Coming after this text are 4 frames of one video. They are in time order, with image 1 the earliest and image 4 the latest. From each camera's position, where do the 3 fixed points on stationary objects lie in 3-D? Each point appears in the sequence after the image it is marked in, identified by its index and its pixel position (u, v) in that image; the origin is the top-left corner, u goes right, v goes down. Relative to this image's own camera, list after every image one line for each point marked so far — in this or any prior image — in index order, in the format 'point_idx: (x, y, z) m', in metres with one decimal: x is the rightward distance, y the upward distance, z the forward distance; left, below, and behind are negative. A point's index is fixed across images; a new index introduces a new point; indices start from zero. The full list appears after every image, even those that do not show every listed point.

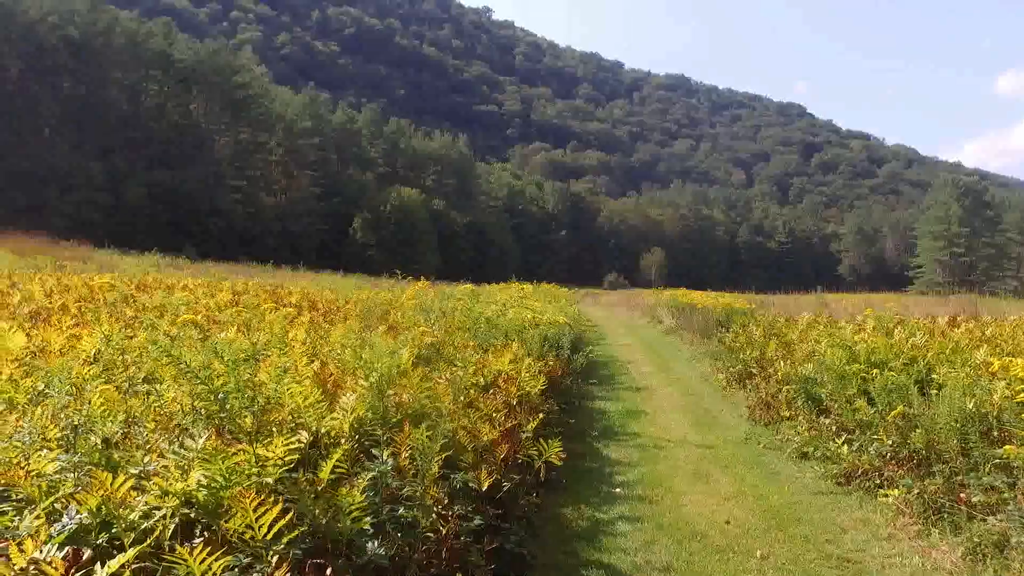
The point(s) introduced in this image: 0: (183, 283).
0: (-5.6, +0.1, +12.1) m
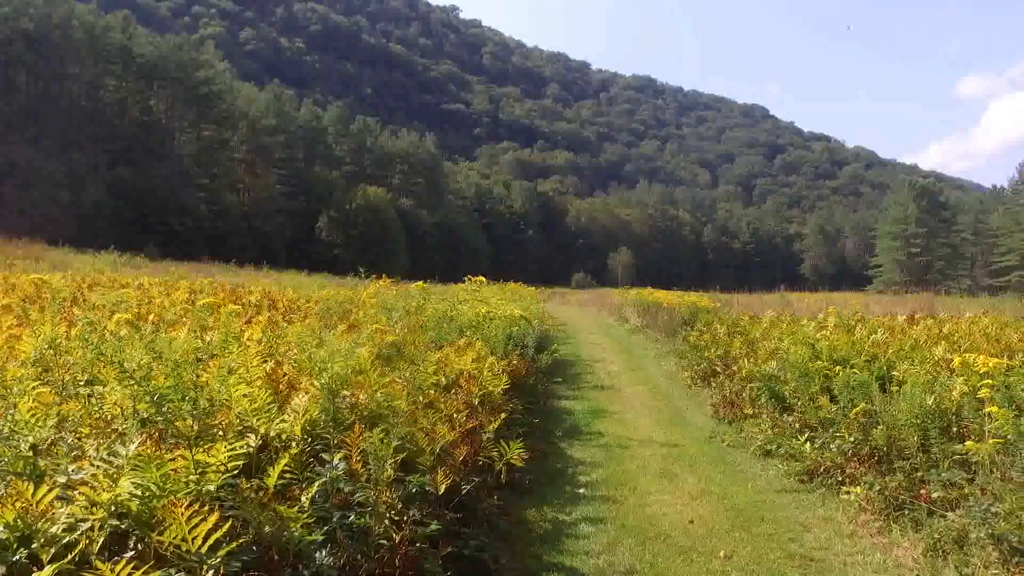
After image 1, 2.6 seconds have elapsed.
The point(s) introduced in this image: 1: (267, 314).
0: (-6.1, +0.1, +11.7) m
1: (-2.5, -0.3, +7.3) m
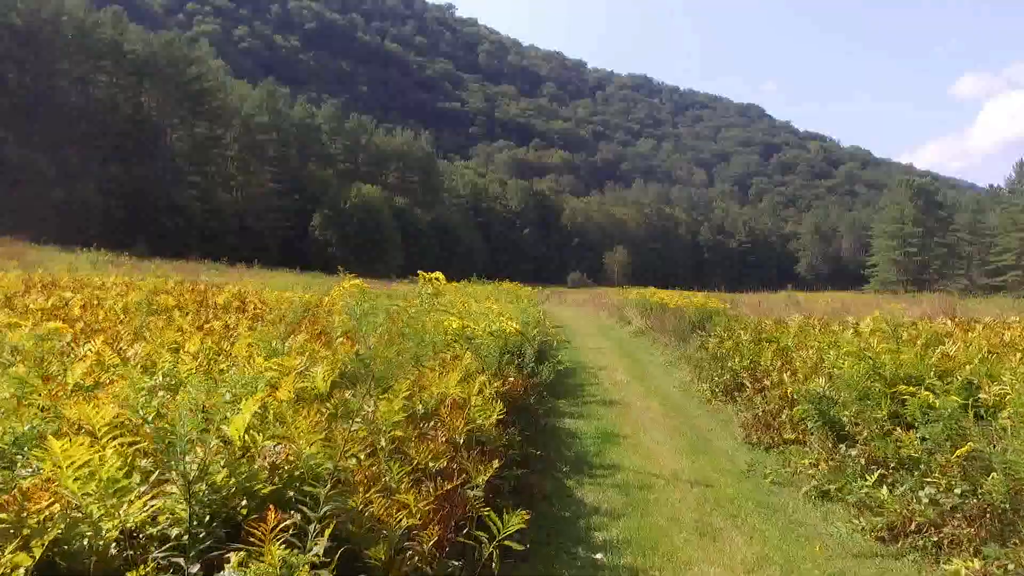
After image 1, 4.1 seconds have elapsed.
0: (-6.2, +0.1, +10.7) m
1: (-2.6, -0.3, +6.3) m
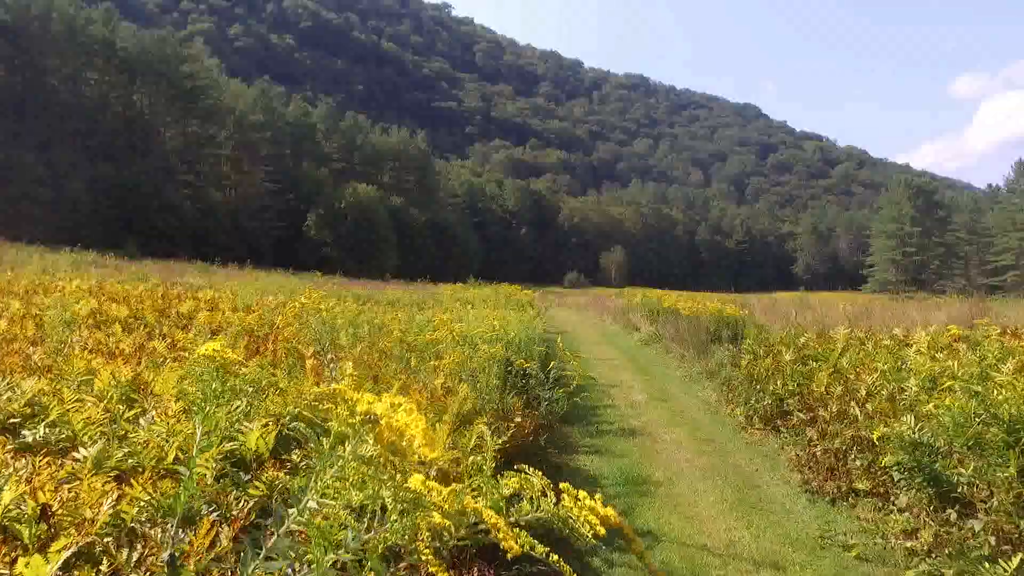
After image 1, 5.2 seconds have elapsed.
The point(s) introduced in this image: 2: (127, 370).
0: (-6.2, 0.0, +9.6) m
1: (-2.5, -0.4, +5.3) m
2: (-2.2, -0.4, +4.0) m
